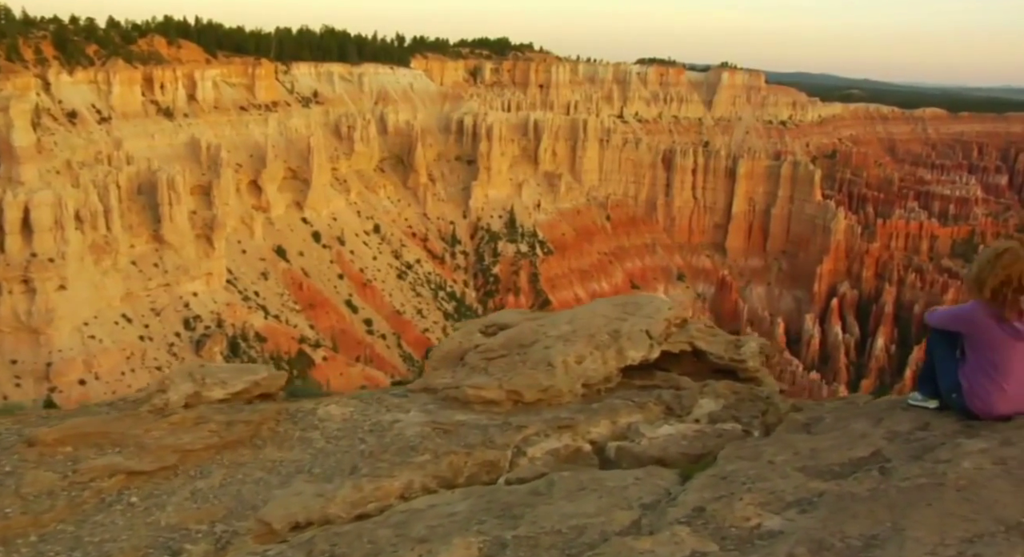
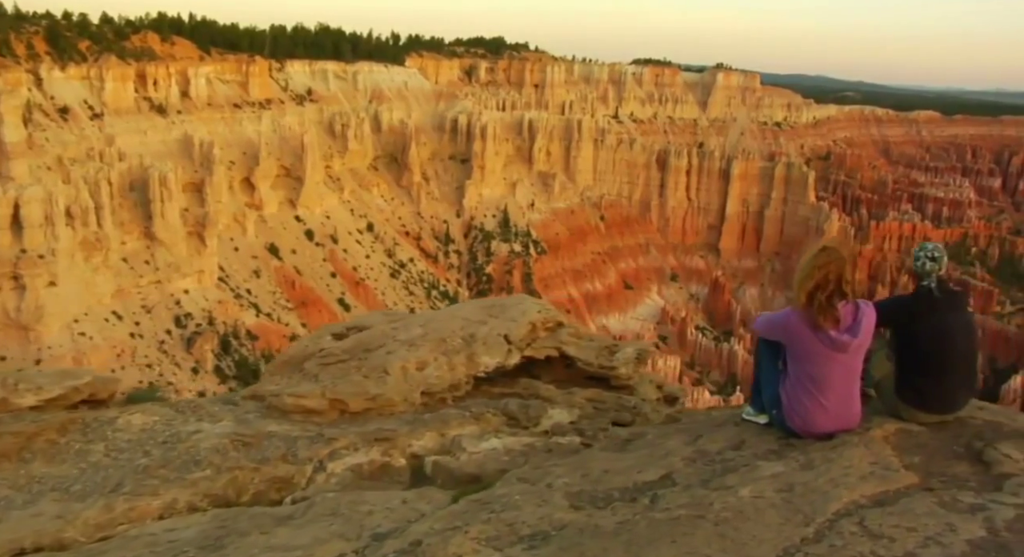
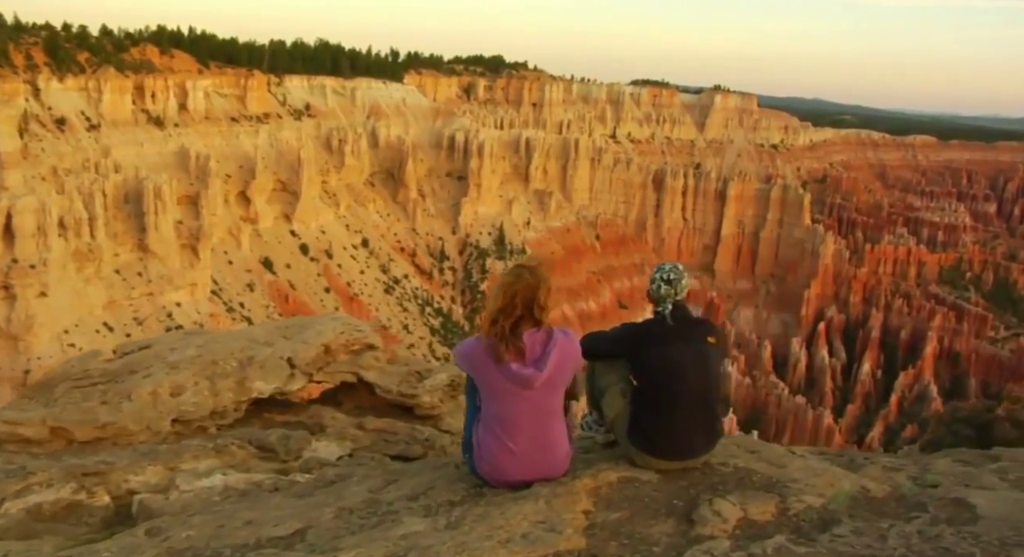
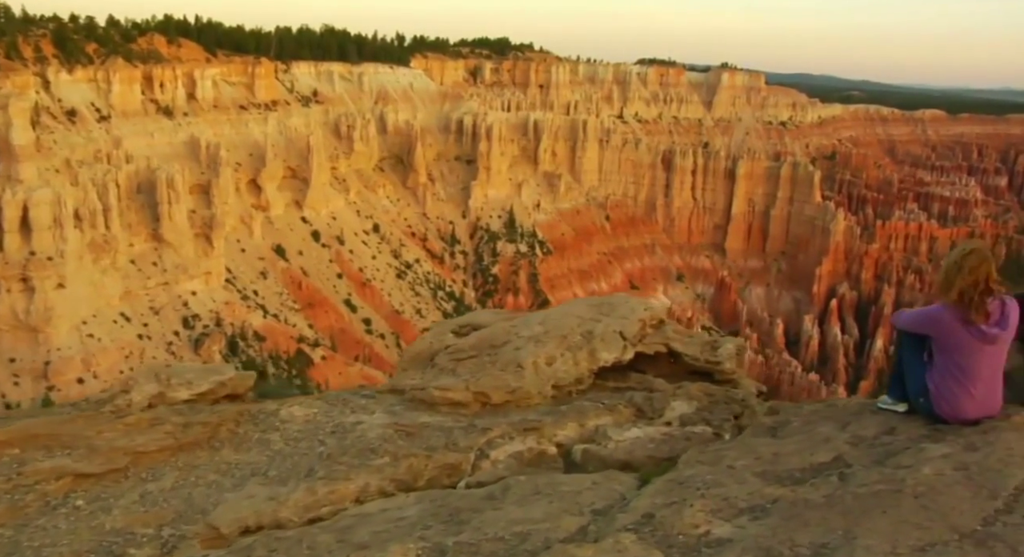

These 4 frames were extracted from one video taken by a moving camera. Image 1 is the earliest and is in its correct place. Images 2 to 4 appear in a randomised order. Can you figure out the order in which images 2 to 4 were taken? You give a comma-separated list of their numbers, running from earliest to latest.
4, 2, 3
